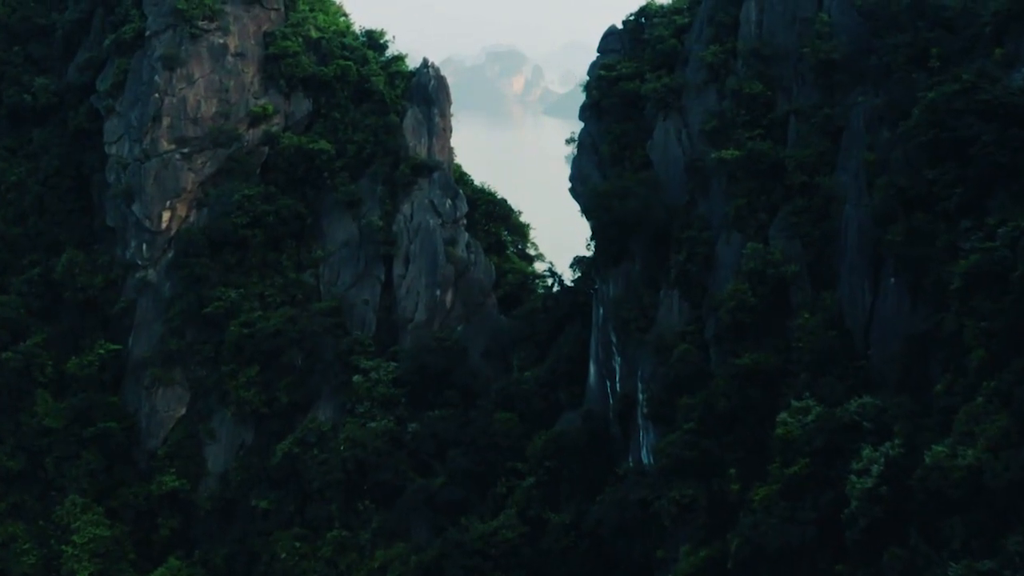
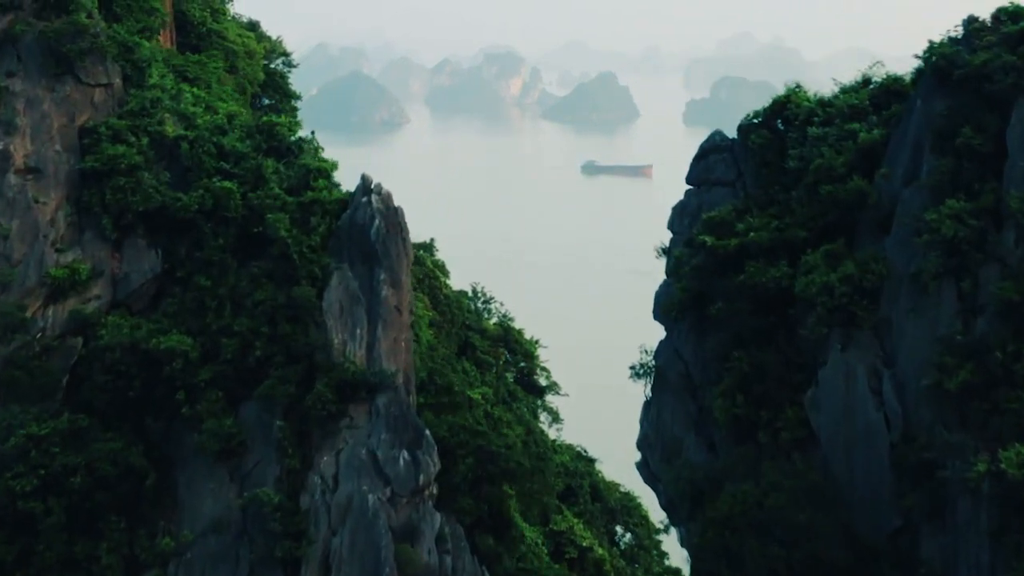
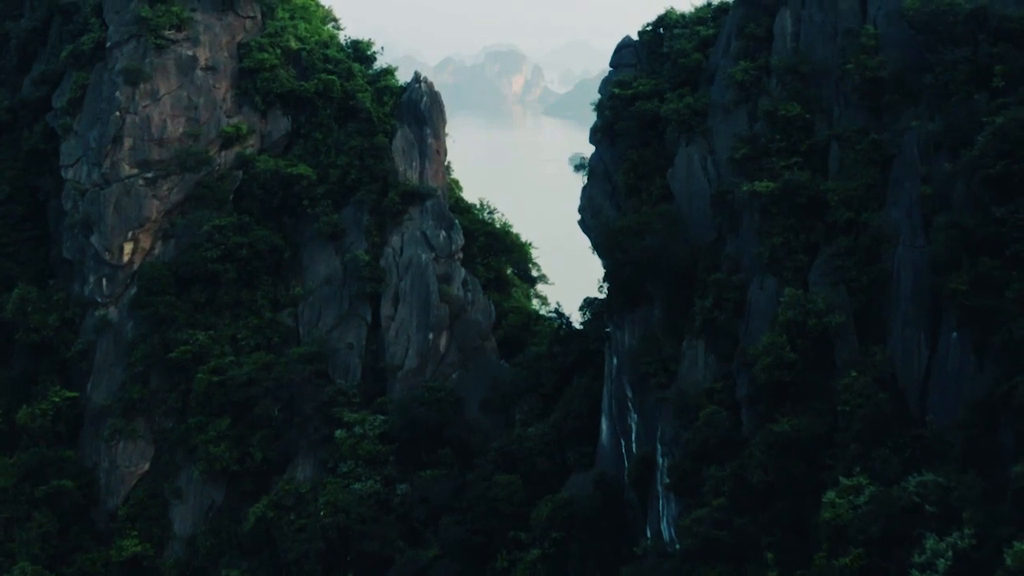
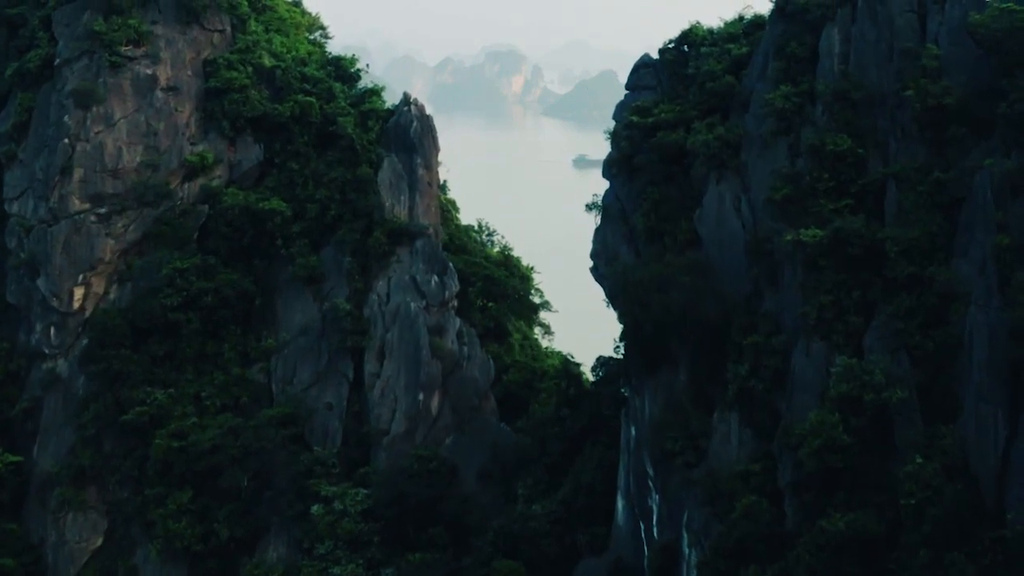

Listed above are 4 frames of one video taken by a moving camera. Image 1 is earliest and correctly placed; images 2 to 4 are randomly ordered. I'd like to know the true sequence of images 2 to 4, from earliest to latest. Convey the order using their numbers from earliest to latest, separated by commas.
3, 4, 2
